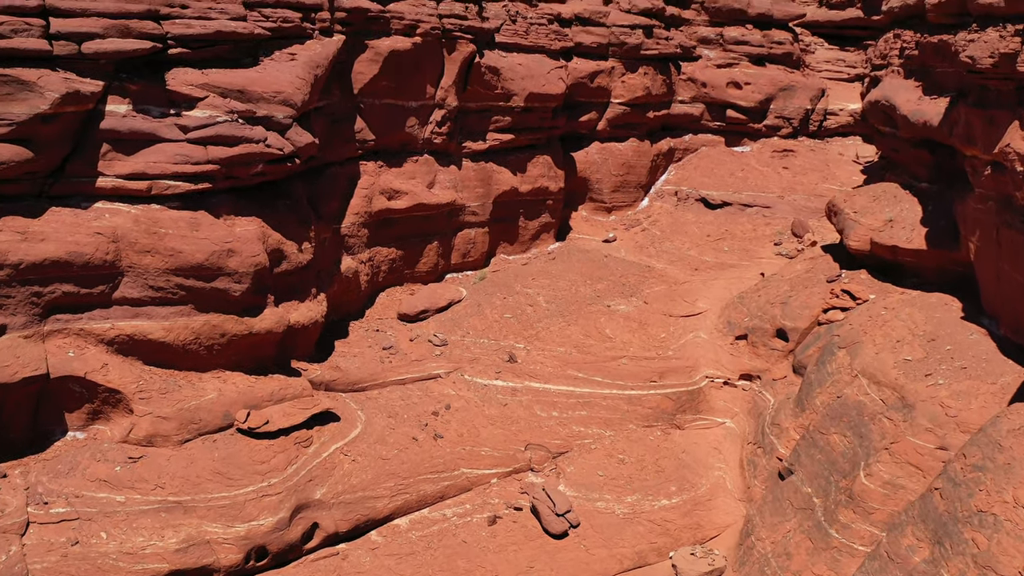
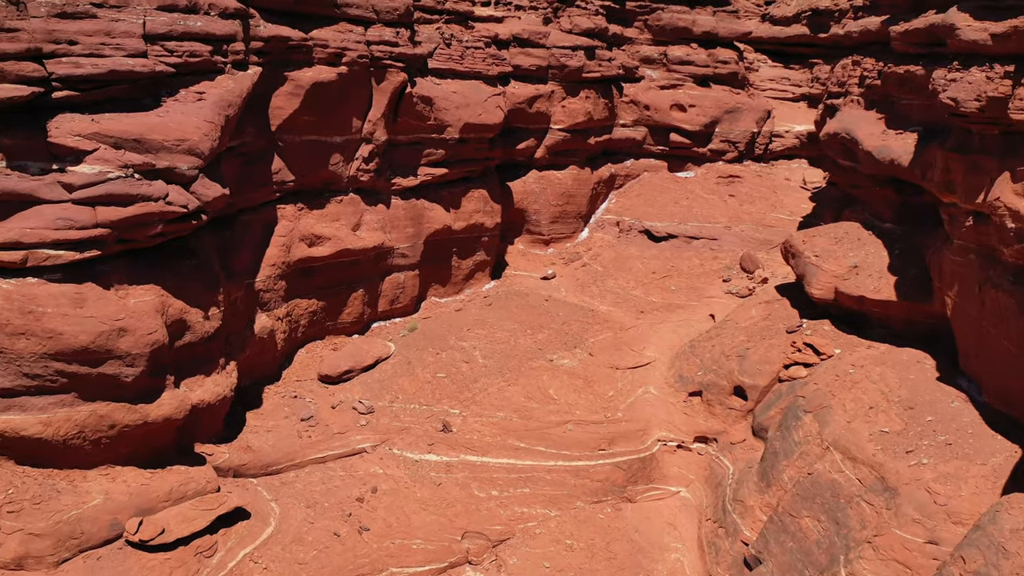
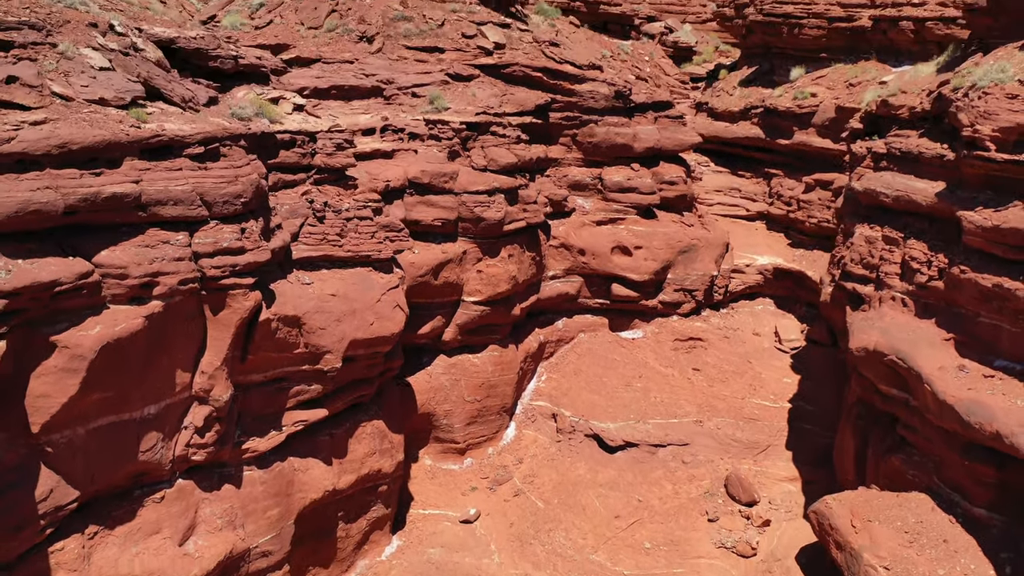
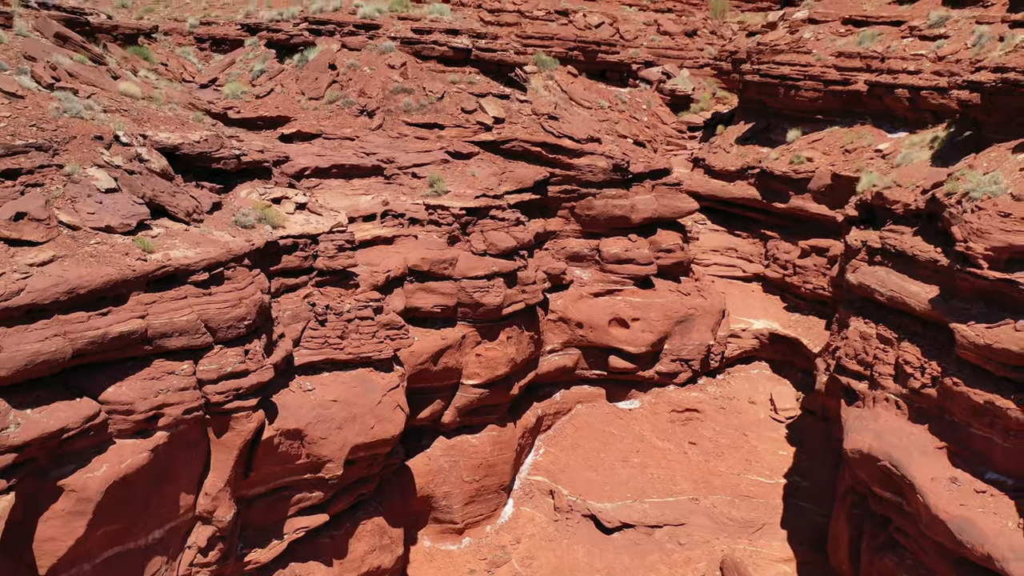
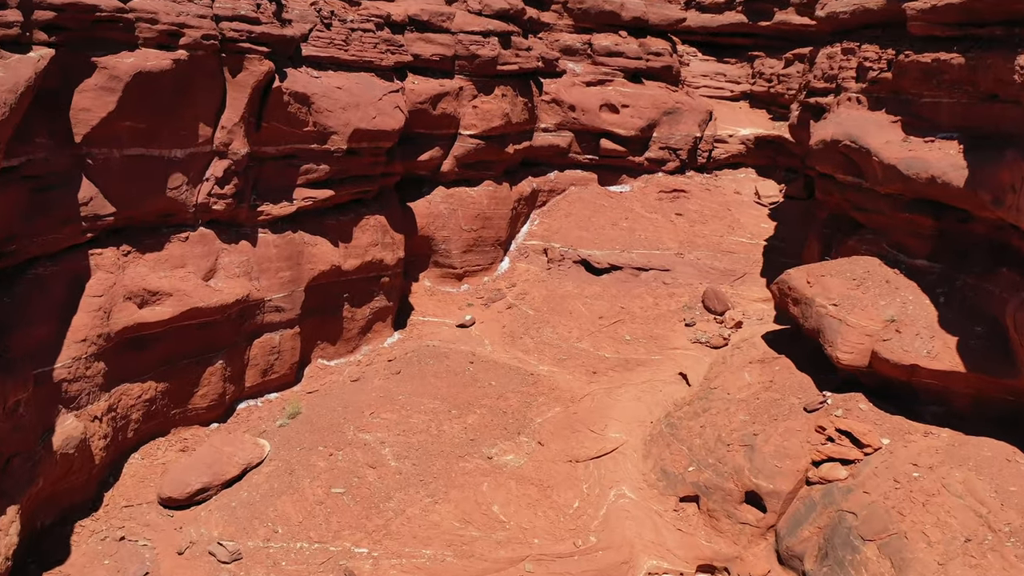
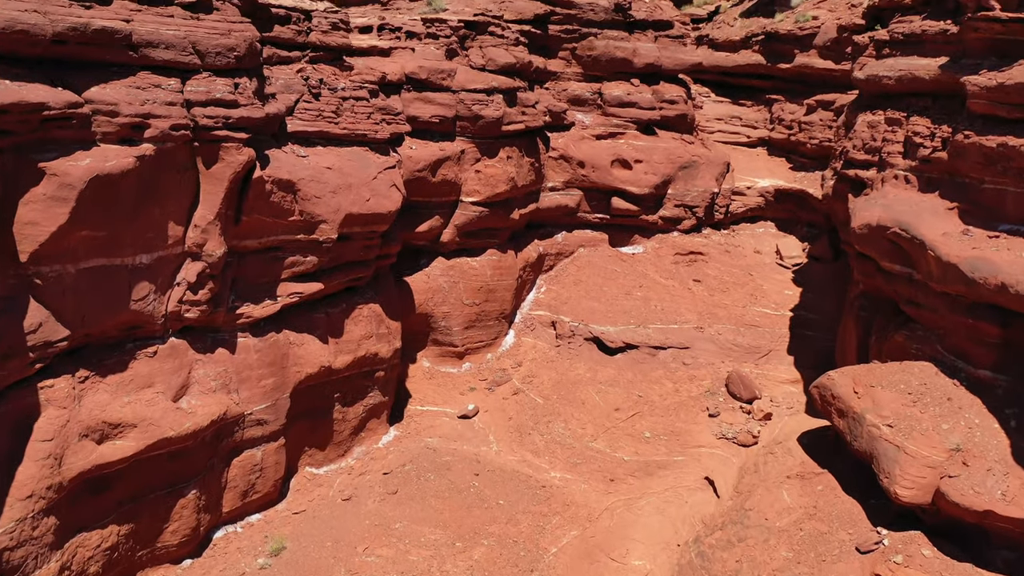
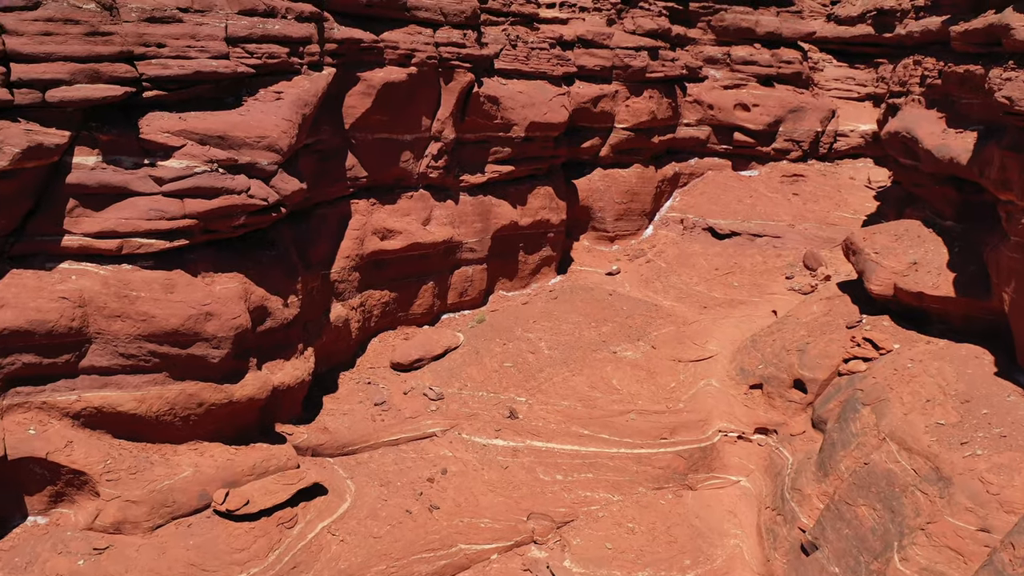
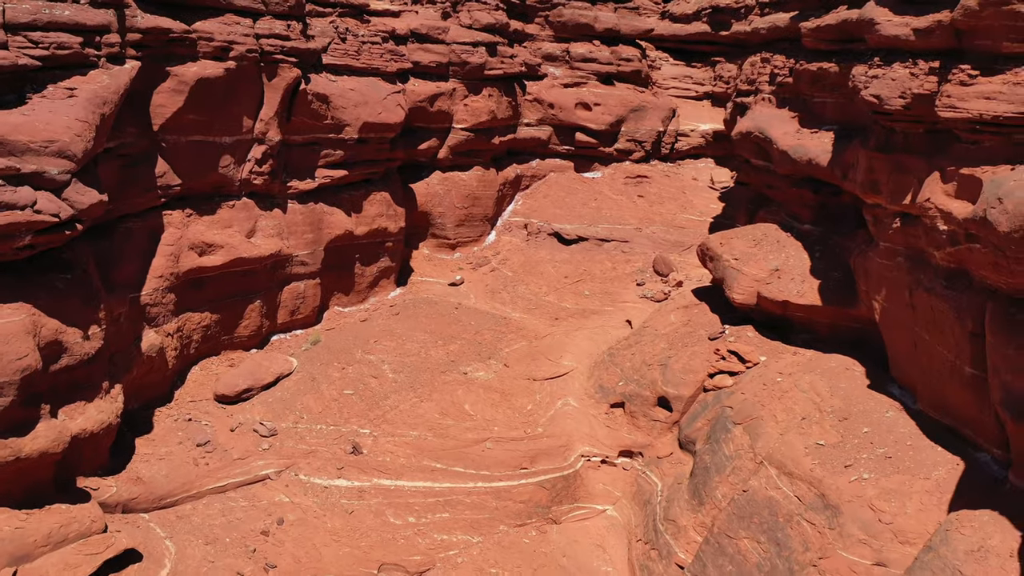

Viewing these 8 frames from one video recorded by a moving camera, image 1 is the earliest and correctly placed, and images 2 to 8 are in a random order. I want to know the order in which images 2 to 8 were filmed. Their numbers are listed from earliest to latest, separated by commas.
7, 2, 8, 5, 6, 3, 4
